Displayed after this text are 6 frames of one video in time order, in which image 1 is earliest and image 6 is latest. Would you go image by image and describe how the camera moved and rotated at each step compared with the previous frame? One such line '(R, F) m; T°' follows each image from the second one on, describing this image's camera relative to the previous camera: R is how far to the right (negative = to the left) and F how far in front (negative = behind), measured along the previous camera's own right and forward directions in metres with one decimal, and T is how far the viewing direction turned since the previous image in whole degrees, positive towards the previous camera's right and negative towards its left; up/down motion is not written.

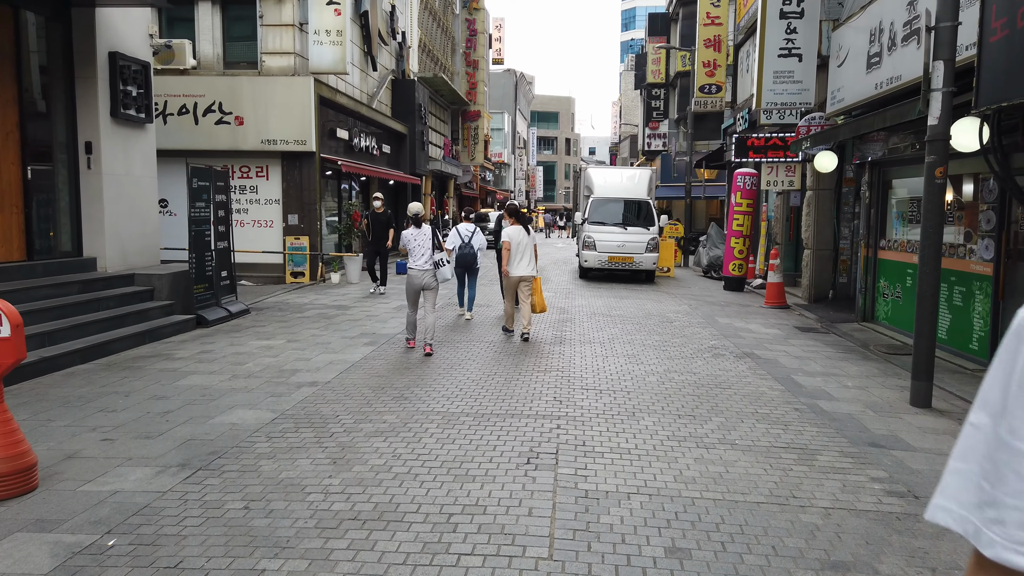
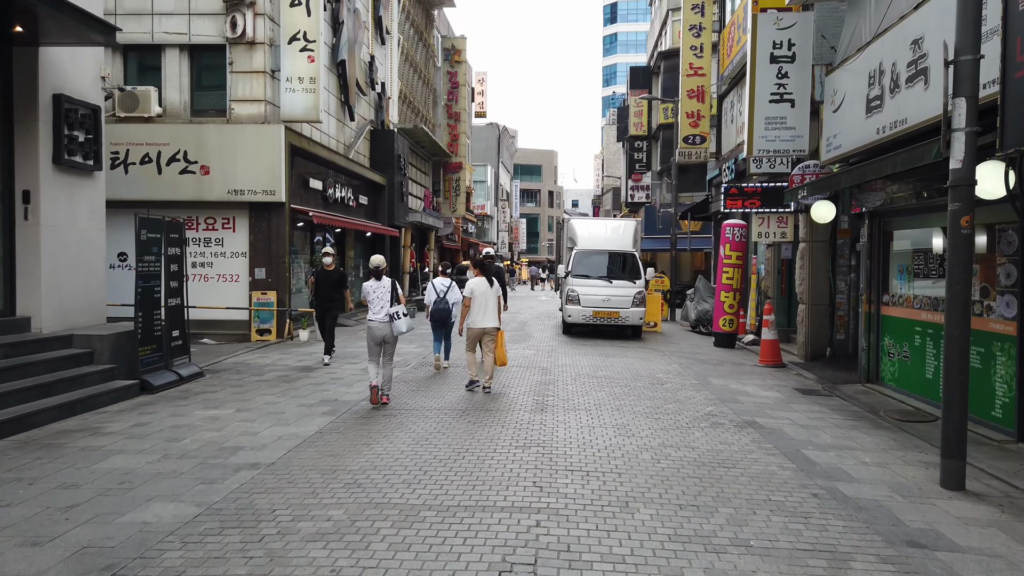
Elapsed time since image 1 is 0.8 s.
(+0.1, +0.9) m; +1°
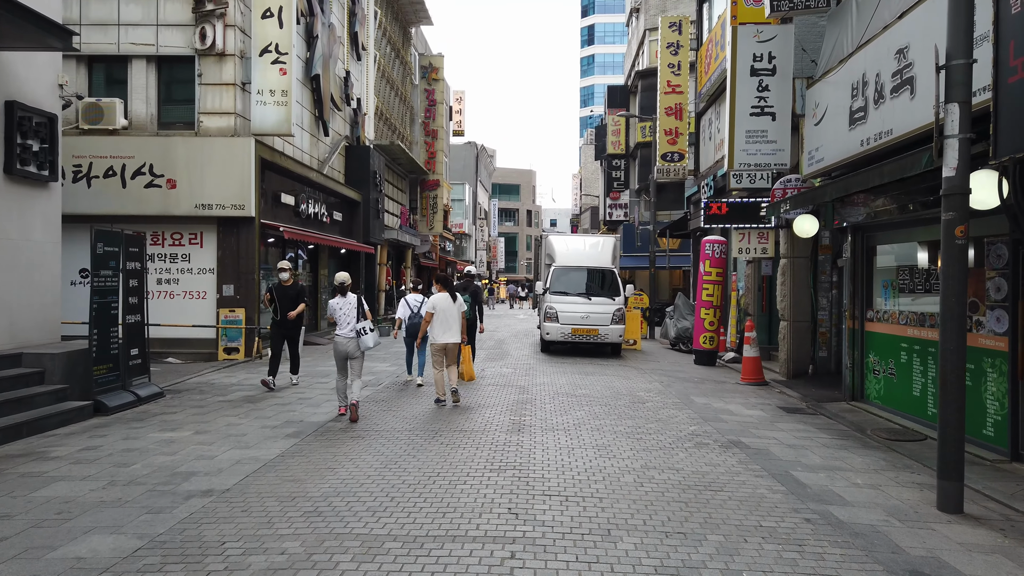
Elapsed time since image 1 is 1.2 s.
(0.0, +0.4) m; +2°
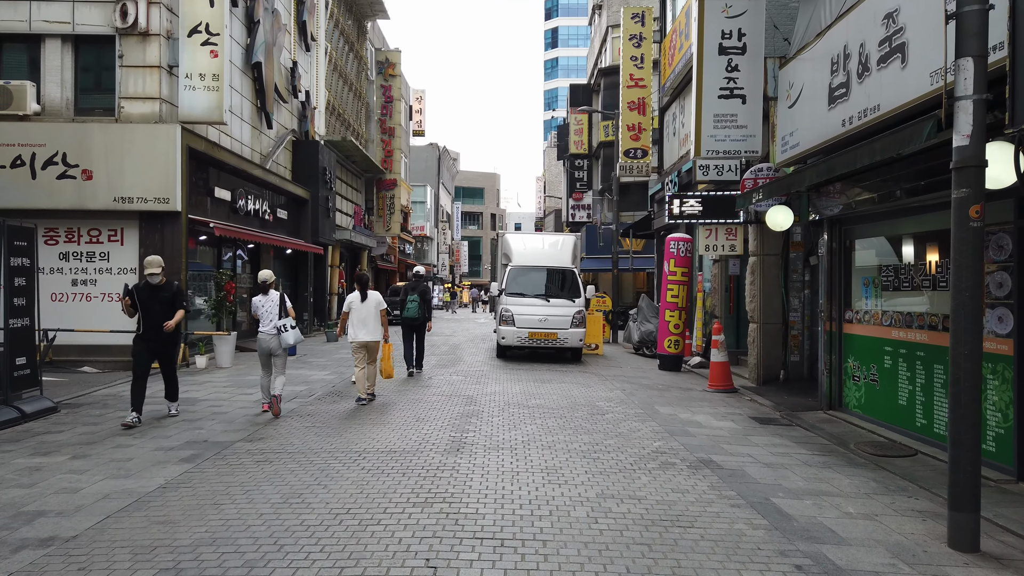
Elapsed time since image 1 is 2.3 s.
(+0.3, +1.1) m; +3°
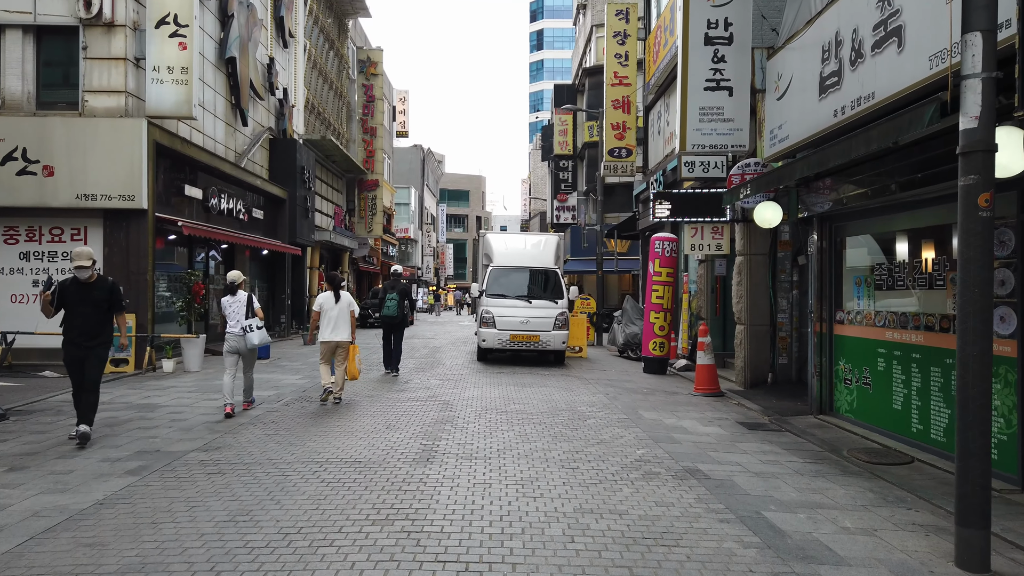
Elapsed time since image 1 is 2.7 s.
(+0.1, +0.4) m; +1°
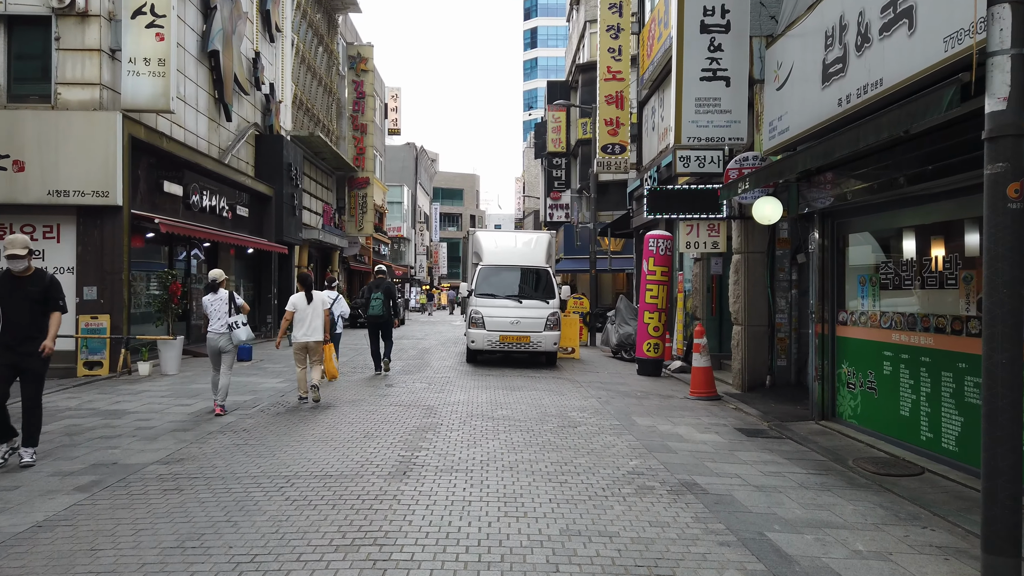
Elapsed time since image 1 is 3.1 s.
(+0.1, +0.5) m; 0°
